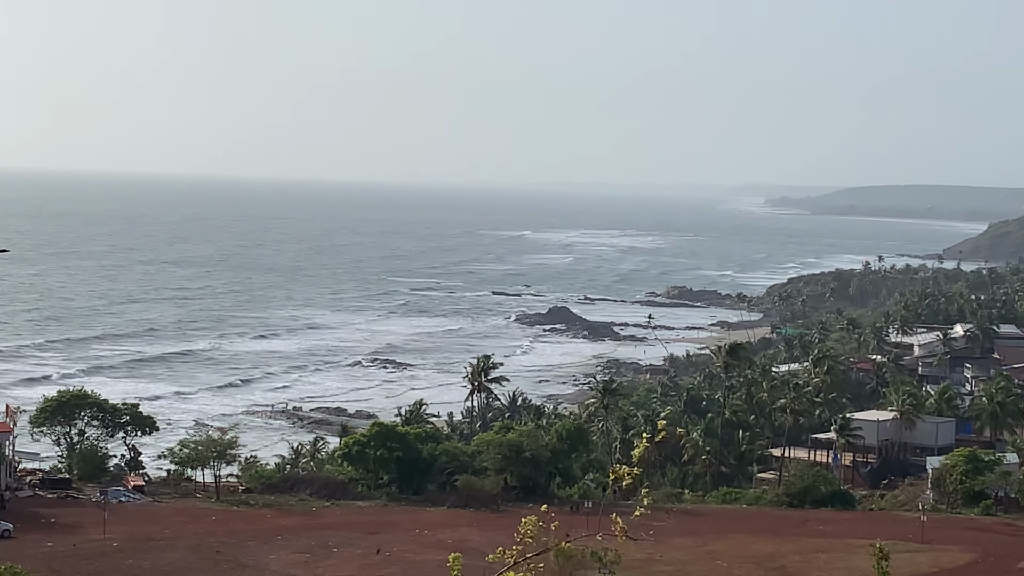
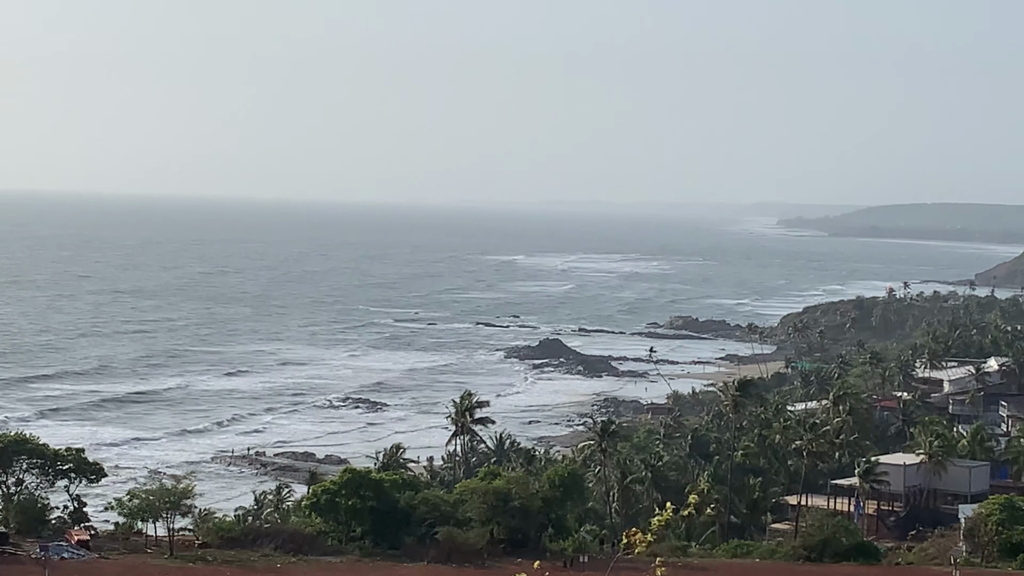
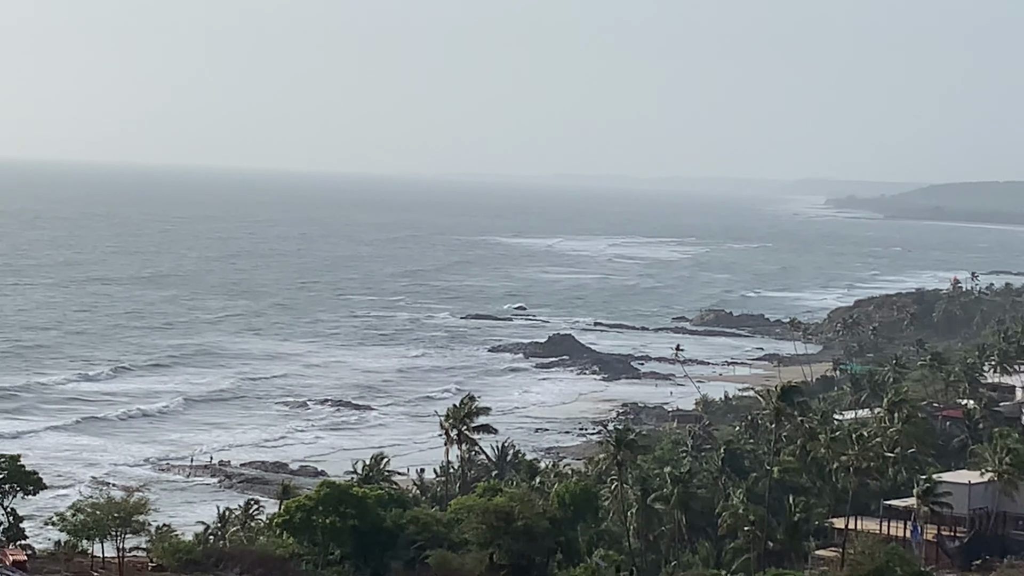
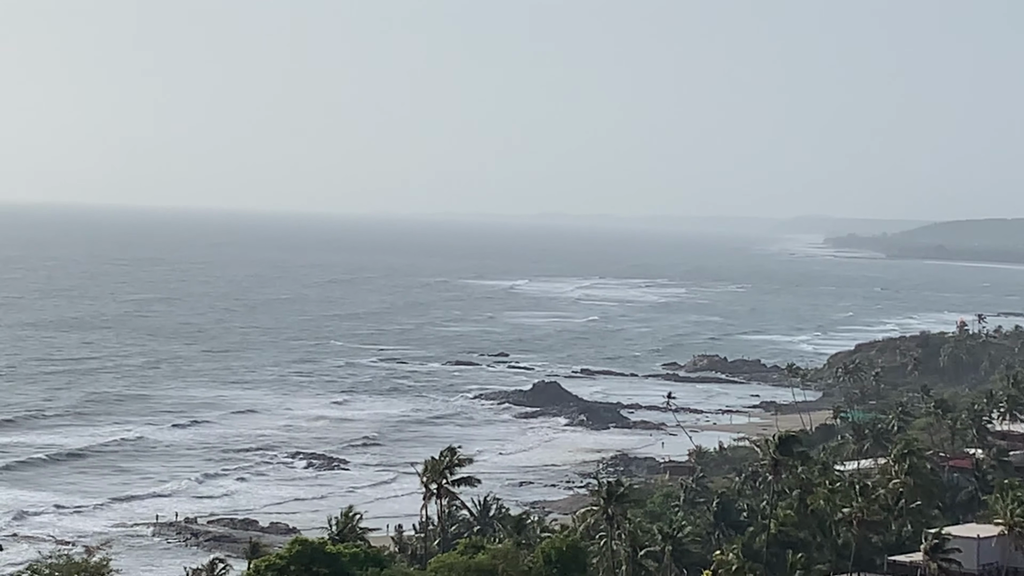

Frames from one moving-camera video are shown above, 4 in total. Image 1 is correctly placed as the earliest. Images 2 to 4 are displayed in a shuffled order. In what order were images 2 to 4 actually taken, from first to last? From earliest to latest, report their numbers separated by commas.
2, 4, 3
